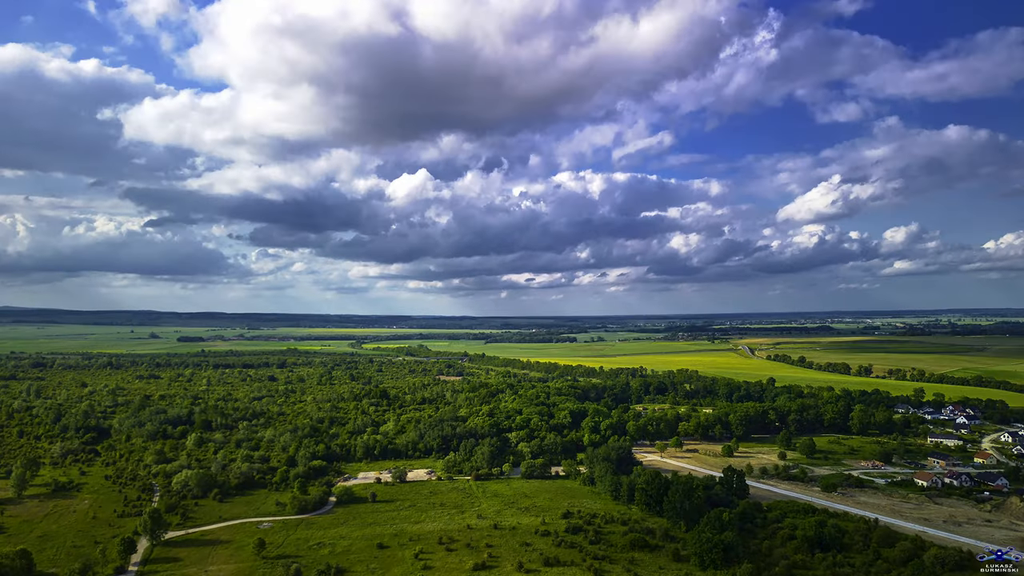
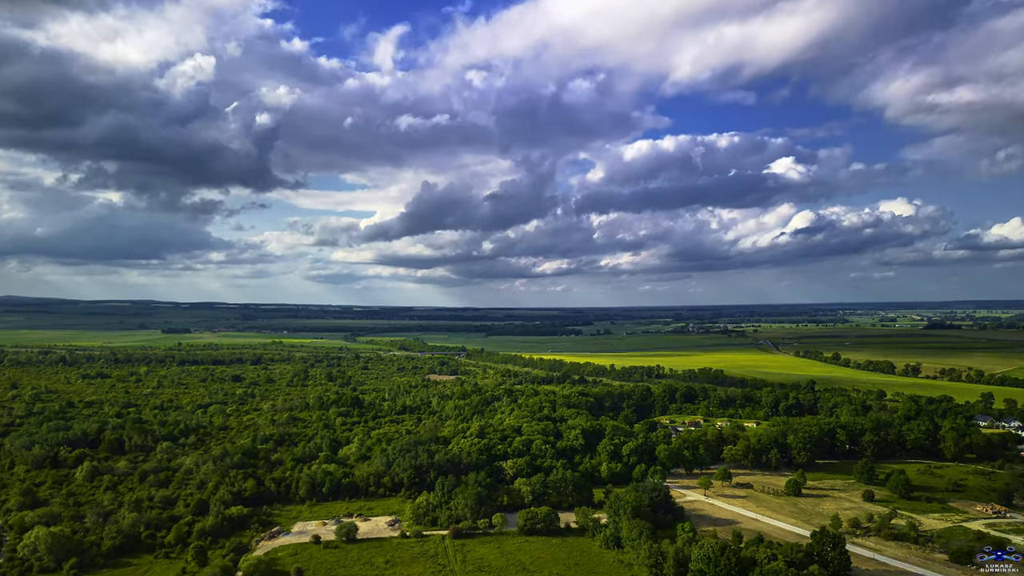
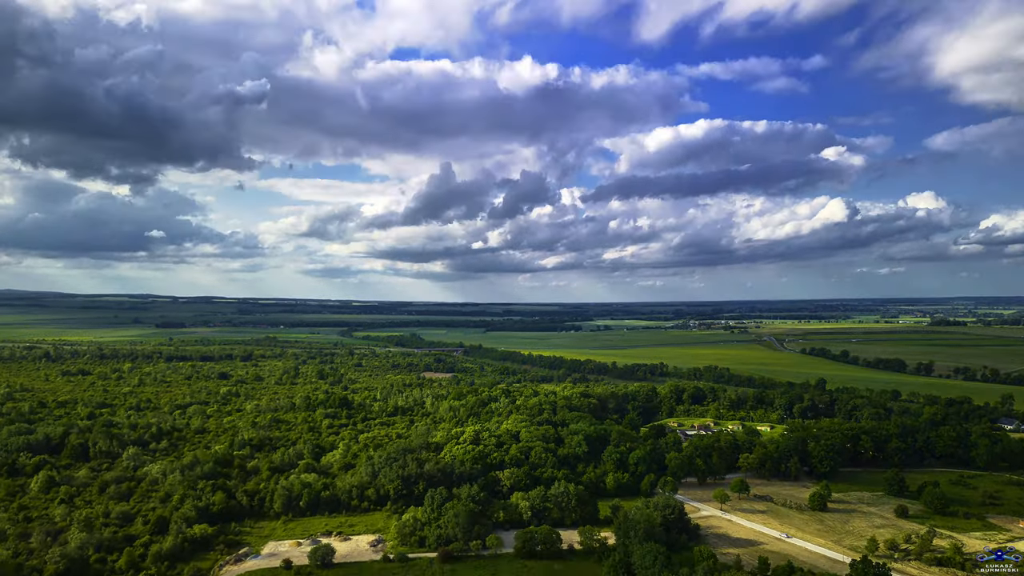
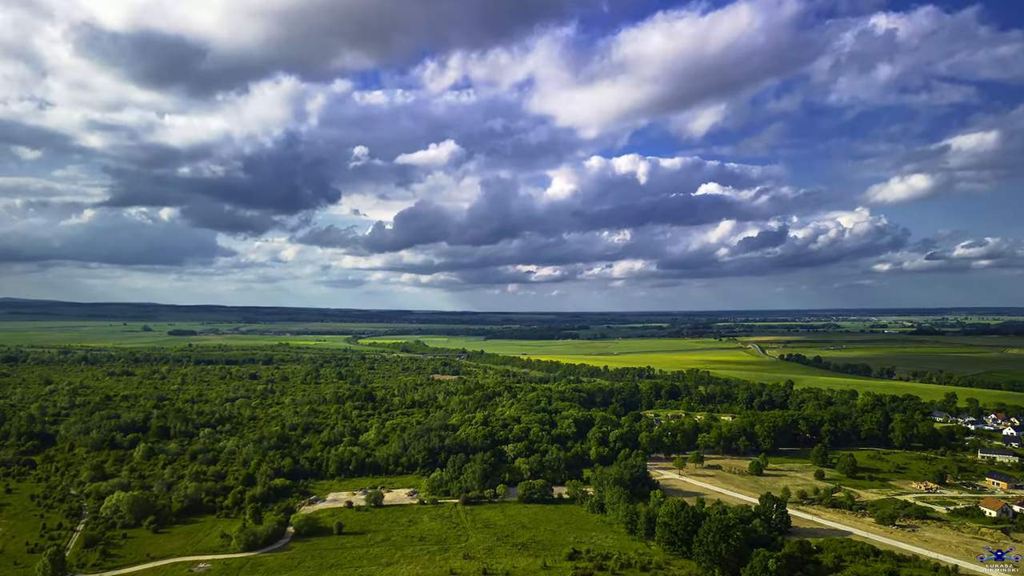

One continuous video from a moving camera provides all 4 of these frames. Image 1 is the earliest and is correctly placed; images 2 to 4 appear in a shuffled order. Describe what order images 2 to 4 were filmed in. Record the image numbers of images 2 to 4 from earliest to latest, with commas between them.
4, 2, 3
